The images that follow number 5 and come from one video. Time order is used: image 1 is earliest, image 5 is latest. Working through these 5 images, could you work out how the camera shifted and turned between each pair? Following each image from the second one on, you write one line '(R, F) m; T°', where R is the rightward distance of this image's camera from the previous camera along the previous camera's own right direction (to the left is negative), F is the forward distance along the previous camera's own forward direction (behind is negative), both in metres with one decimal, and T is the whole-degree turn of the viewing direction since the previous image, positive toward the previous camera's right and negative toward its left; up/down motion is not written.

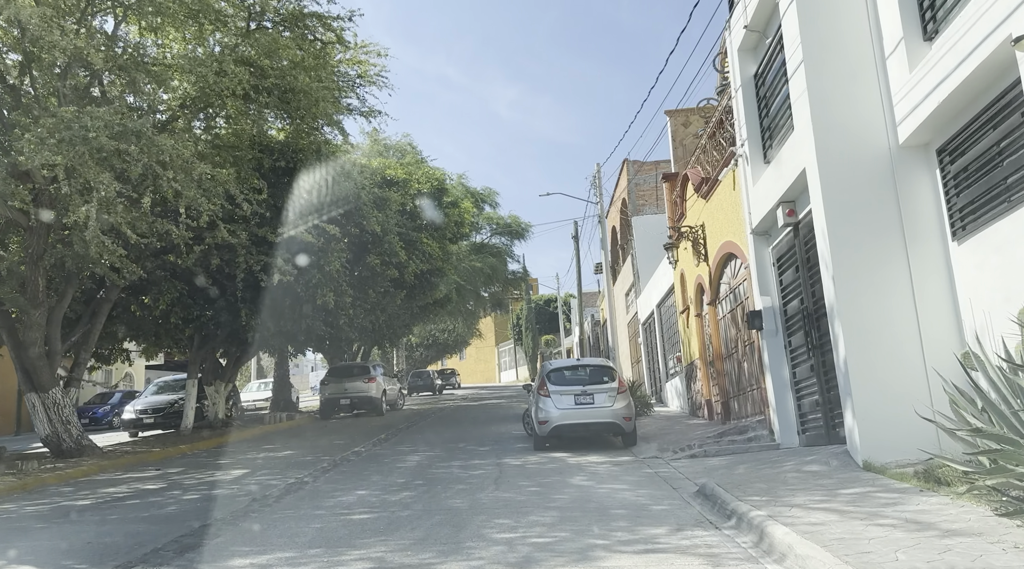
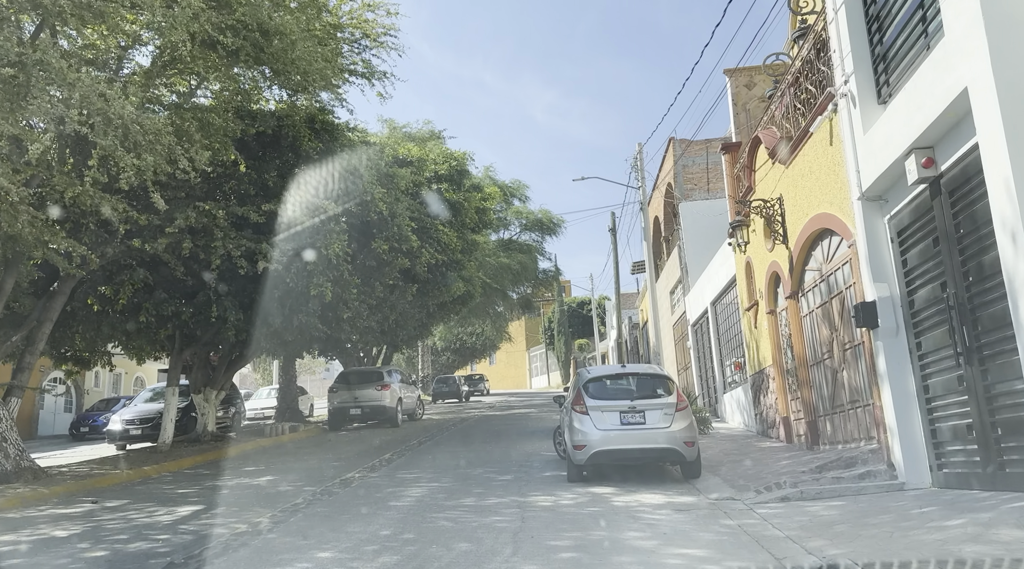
(0.0, +2.6) m; -2°
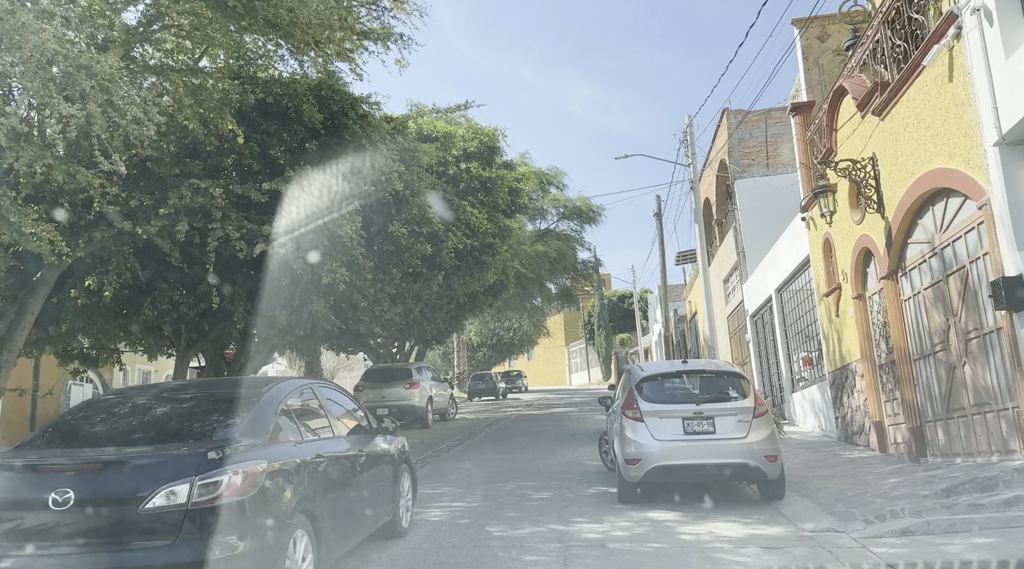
(0.0, +1.7) m; -3°
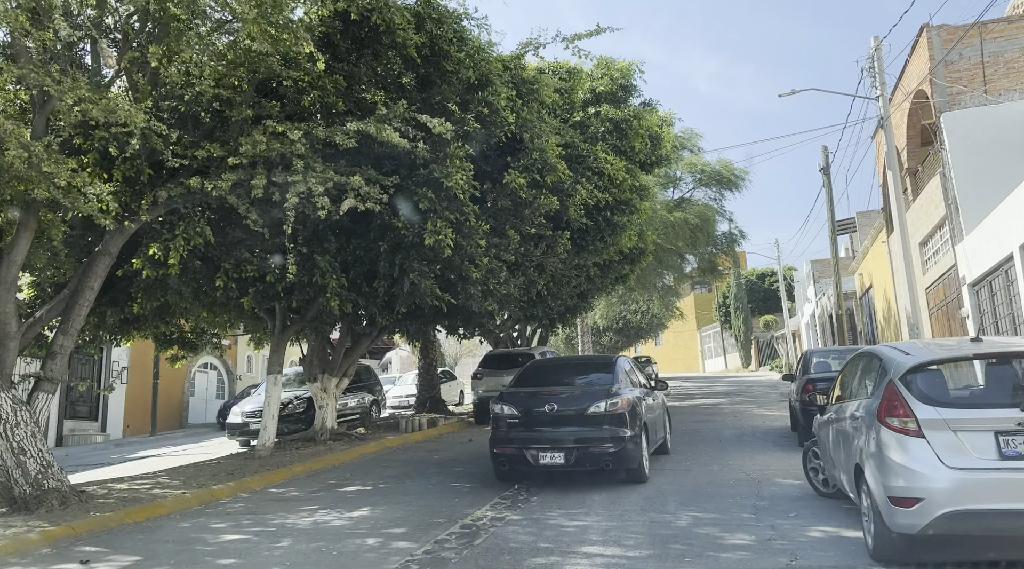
(-0.4, +2.6) m; -9°
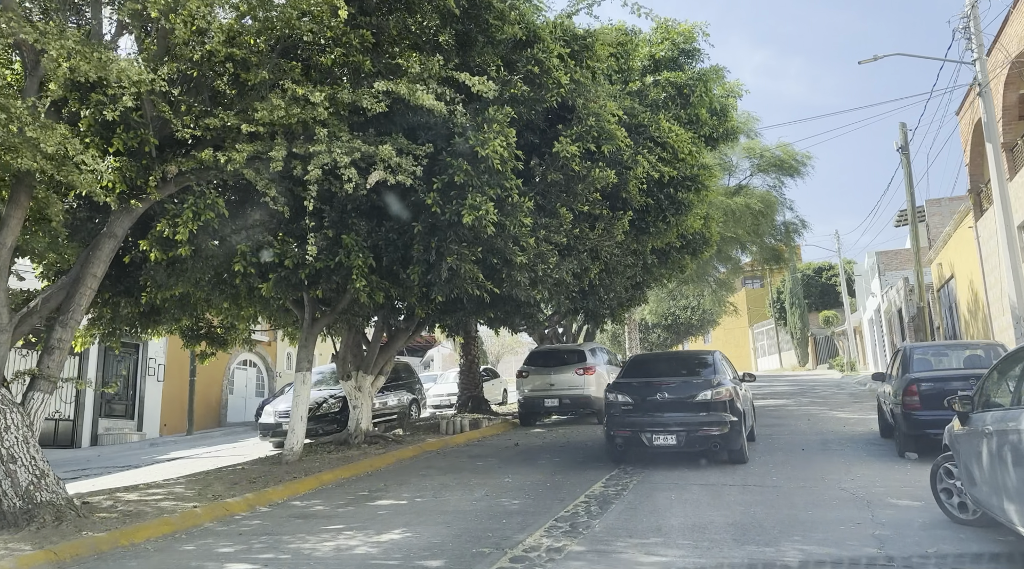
(-0.1, +1.2) m; -3°
